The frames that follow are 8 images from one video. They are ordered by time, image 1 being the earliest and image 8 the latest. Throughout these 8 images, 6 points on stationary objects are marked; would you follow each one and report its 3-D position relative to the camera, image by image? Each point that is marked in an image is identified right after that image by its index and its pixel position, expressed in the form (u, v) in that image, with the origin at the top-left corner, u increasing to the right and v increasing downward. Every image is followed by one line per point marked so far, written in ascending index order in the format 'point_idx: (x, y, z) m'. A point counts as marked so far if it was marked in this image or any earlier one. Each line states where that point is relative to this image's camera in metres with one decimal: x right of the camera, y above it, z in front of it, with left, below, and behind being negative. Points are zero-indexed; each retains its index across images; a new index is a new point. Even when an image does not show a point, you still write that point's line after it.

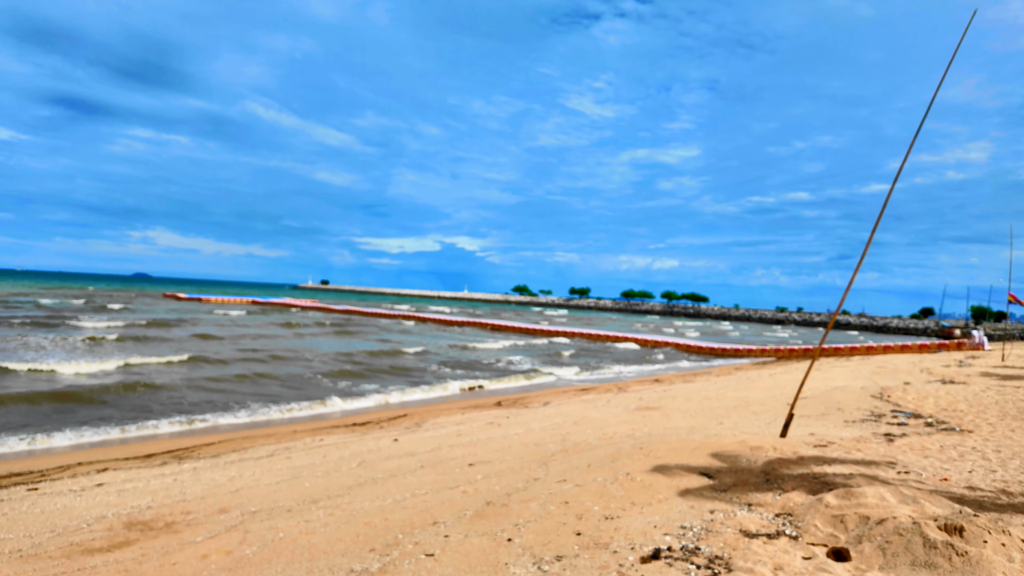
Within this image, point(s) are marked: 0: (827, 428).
0: (+4.1, -1.8, +7.9) m
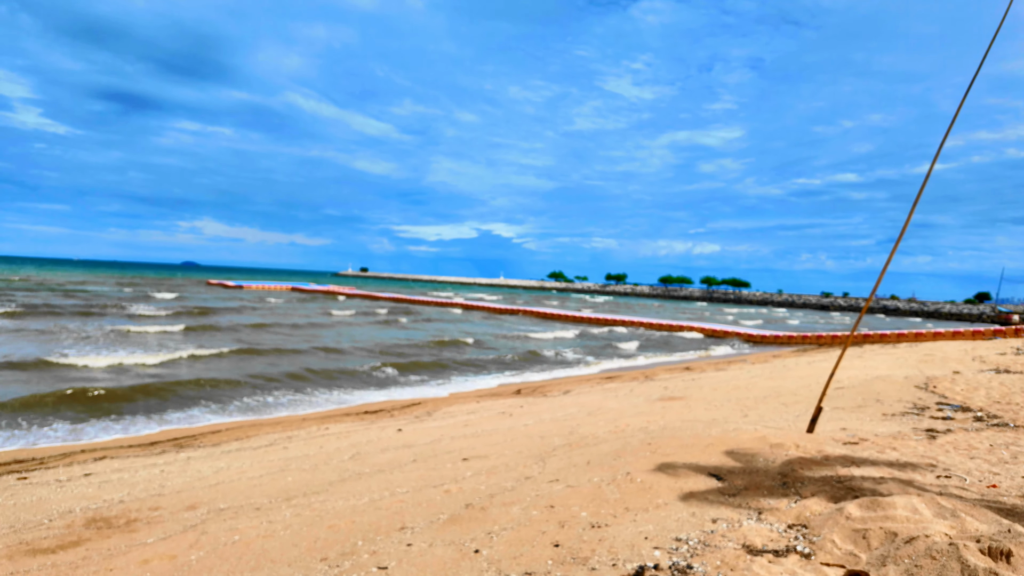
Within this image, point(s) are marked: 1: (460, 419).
0: (+4.1, -1.6, +7.2) m
1: (-0.8, -2.0, +9.0) m
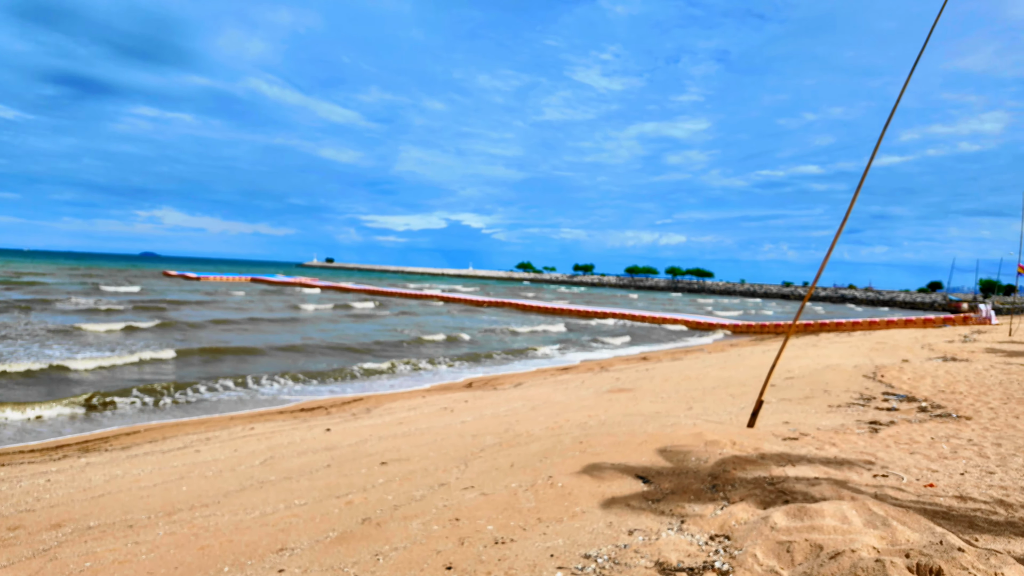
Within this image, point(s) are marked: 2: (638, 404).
0: (+3.4, -1.5, +7.0) m
1: (-1.6, -1.8, +8.5) m
2: (+1.7, -1.6, +8.4) m
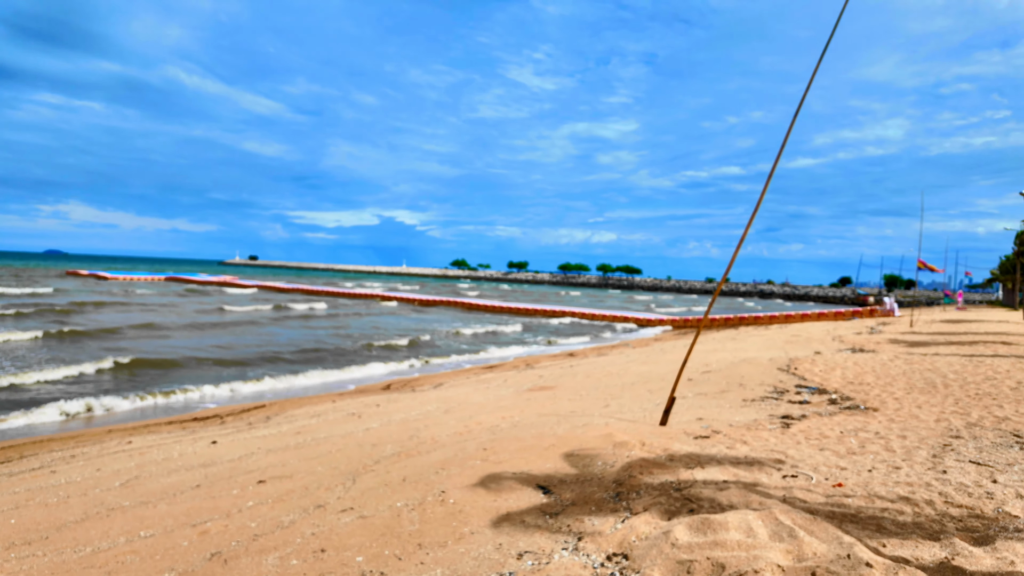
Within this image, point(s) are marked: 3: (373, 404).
0: (+2.3, -1.4, +6.9) m
1: (-2.8, -1.8, +7.9) m
2: (+0.6, -1.5, +8.1) m
3: (-2.2, -1.8, +9.5) m
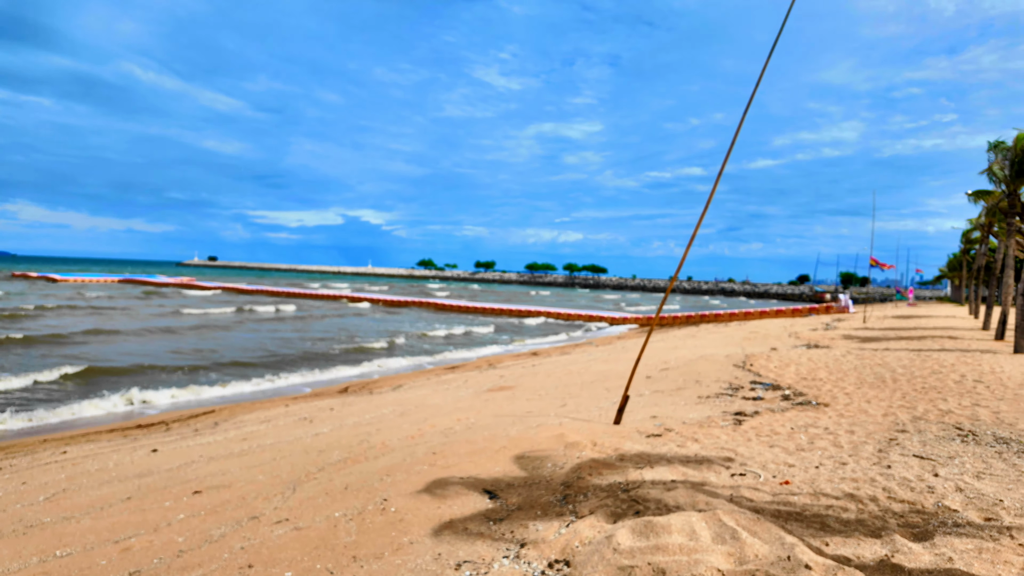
0: (+1.8, -1.4, +6.9) m
1: (-3.3, -1.8, +7.6) m
2: (0.0, -1.5, +8.0) m
3: (-2.8, -1.8, +9.2) m
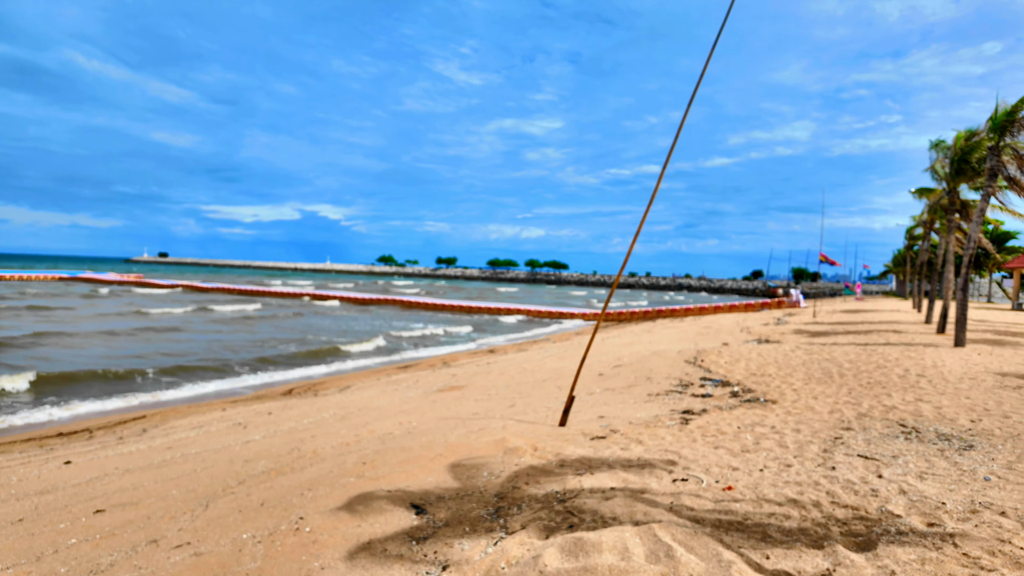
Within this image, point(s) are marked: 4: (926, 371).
0: (+1.2, -1.3, +6.7) m
1: (-4.0, -1.8, +7.1) m
2: (-0.7, -1.5, +7.7) m
3: (-3.5, -1.8, +8.8) m
4: (+5.5, -1.1, +8.1) m
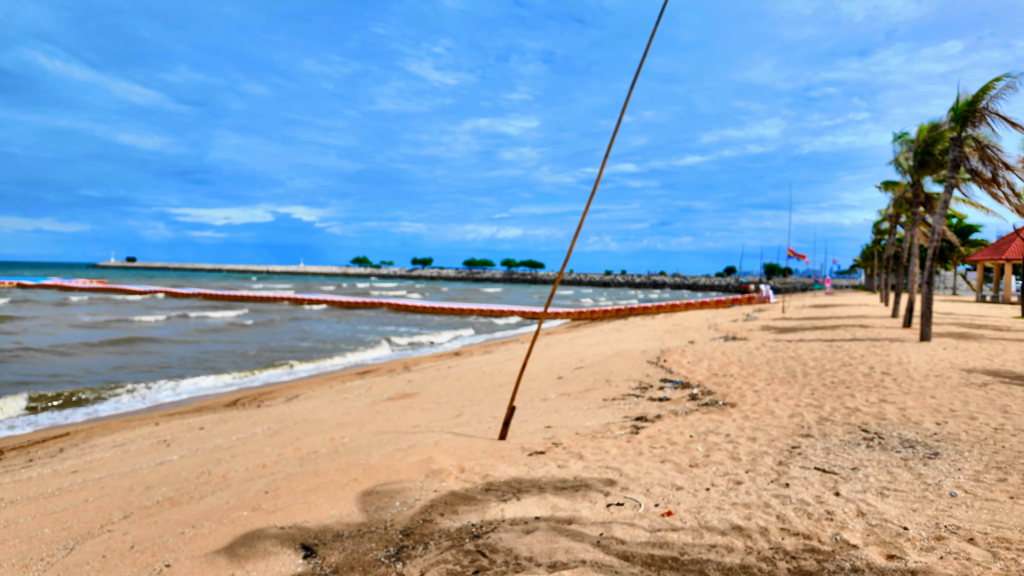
0: (+0.6, -1.3, +6.3) m
1: (-4.6, -1.8, +6.5) m
2: (-1.3, -1.5, +7.2) m
3: (-4.2, -1.9, +8.2) m
4: (+4.8, -1.0, +7.8) m
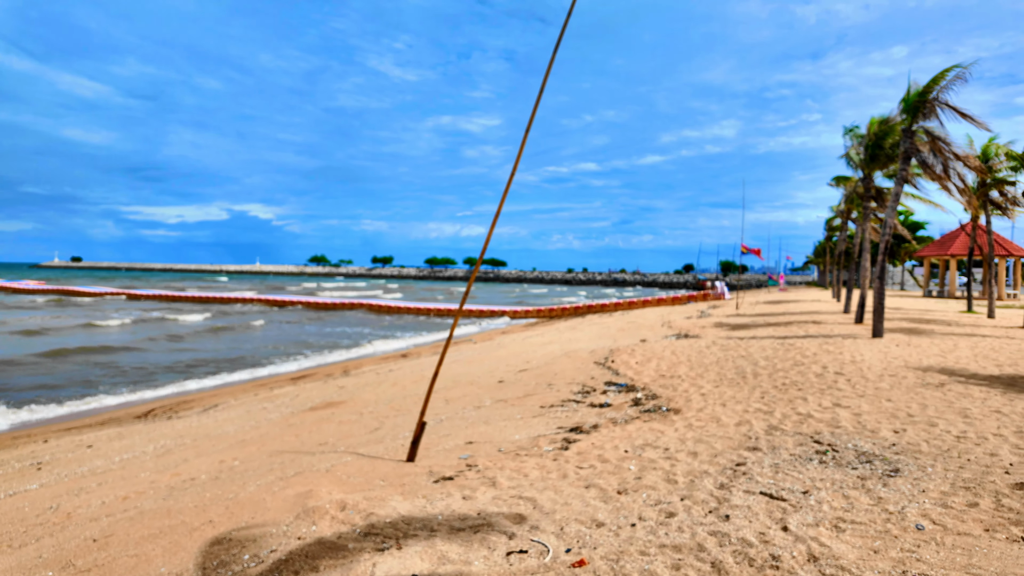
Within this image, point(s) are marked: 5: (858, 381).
0: (-0.1, -1.3, +5.6) m
1: (-5.3, -1.8, +5.5) m
2: (-2.0, -1.5, +6.4) m
3: (-5.0, -1.9, +7.2) m
4: (+4.0, -1.0, +7.4) m
5: (+3.7, -1.0, +6.5) m
